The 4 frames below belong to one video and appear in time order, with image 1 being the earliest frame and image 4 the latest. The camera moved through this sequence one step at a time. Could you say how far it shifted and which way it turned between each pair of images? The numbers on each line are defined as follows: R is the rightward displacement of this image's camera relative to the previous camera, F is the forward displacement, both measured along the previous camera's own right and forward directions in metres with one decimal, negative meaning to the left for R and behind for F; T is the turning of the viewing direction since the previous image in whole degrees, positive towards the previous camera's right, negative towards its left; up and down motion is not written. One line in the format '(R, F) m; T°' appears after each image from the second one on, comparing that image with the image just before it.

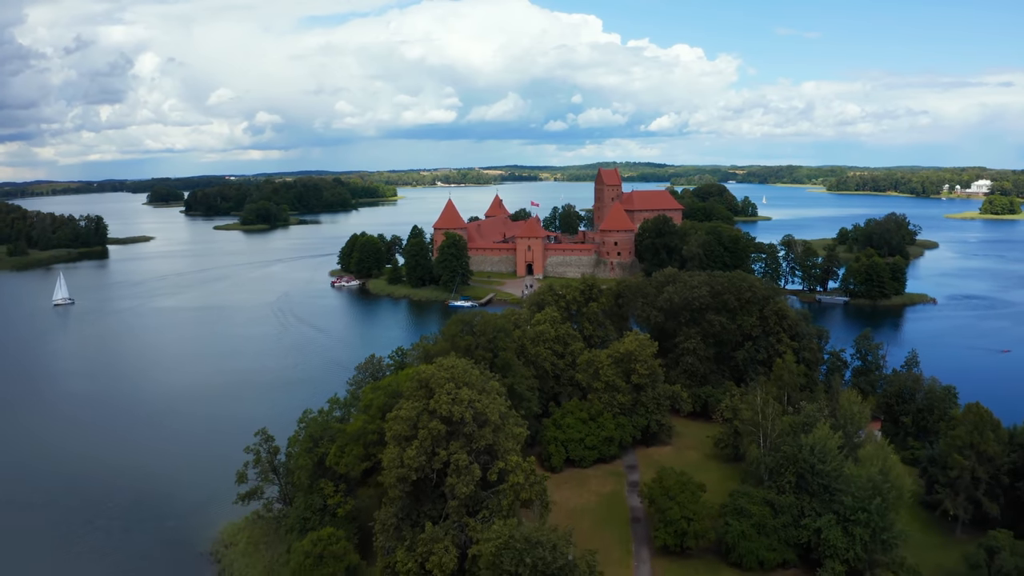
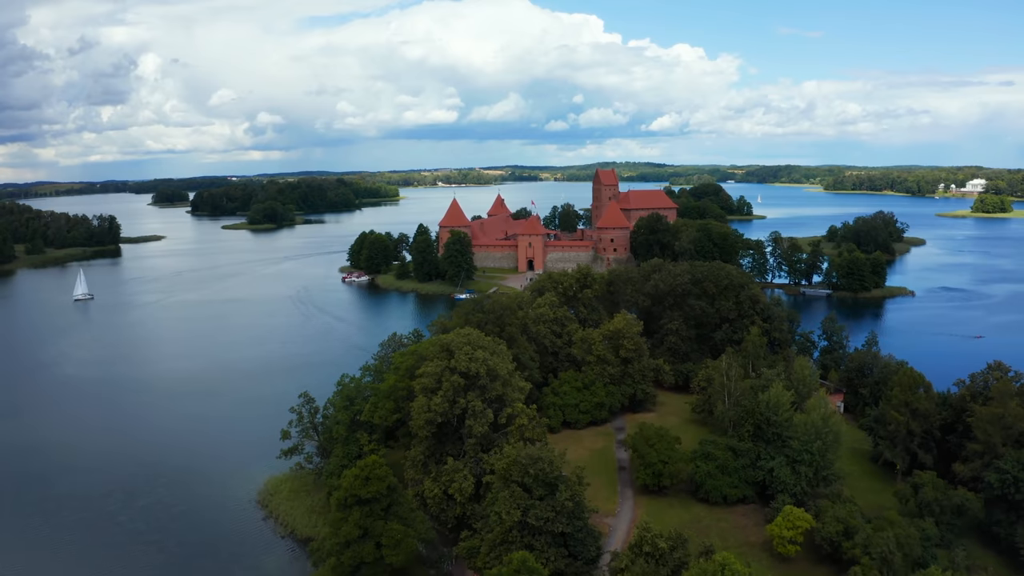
(-0.1, -3.7) m; 0°
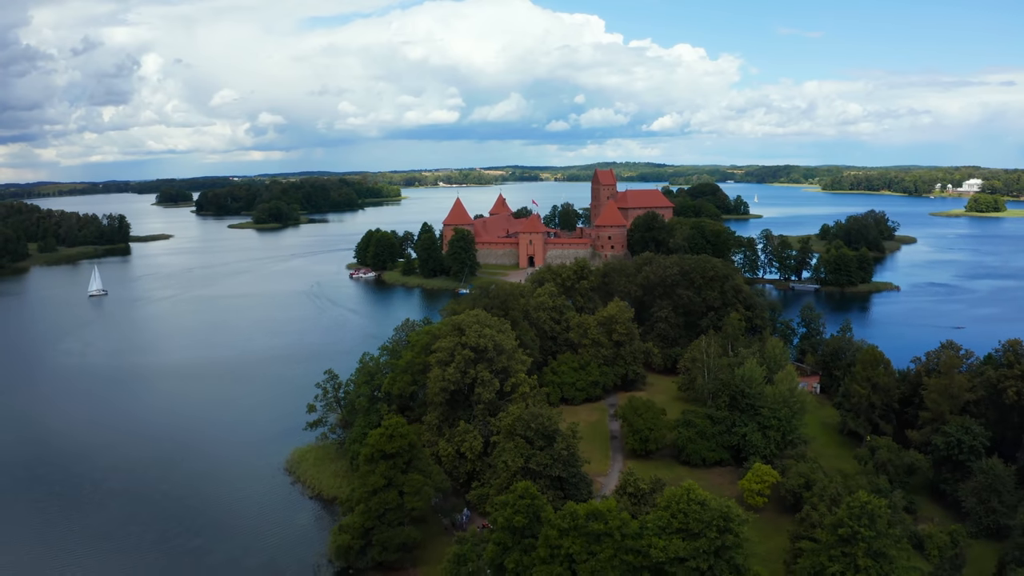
(-0.1, -2.9) m; 0°
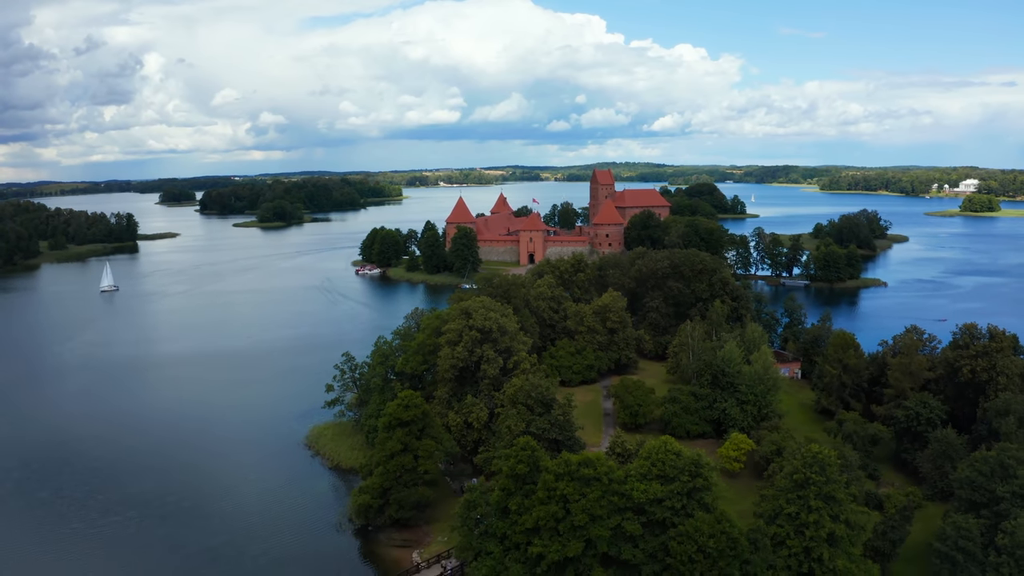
(-0.1, -2.6) m; 0°
